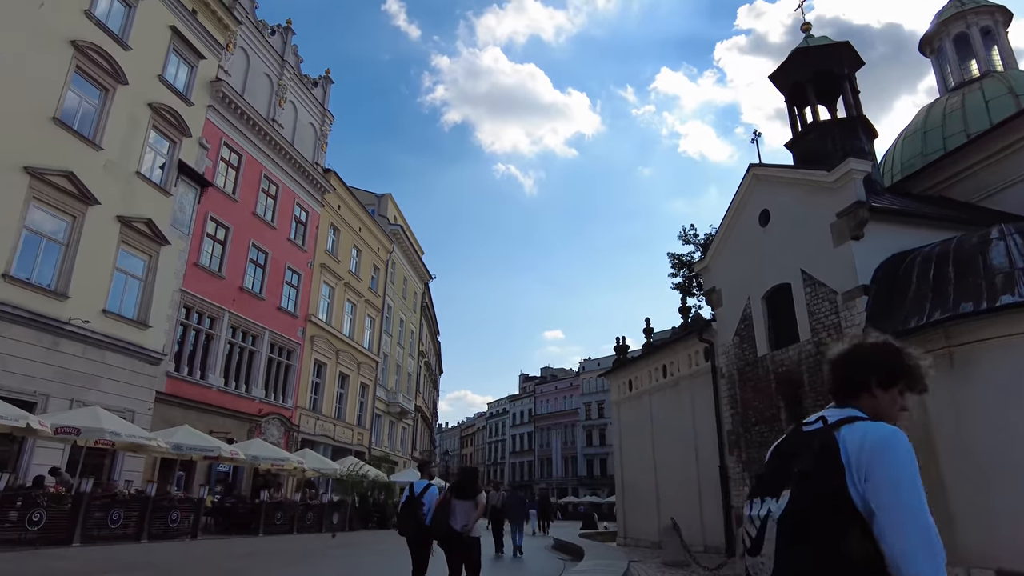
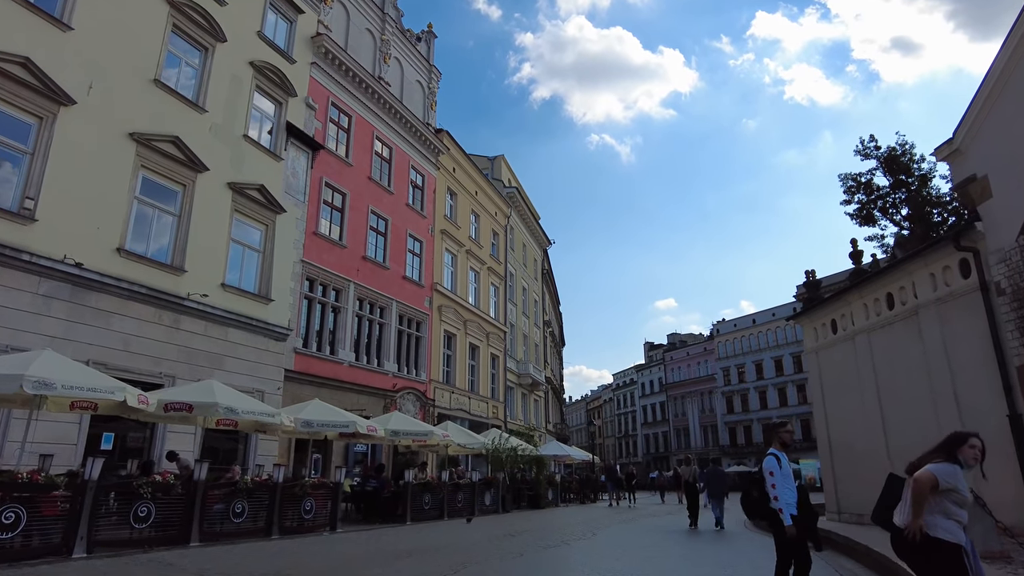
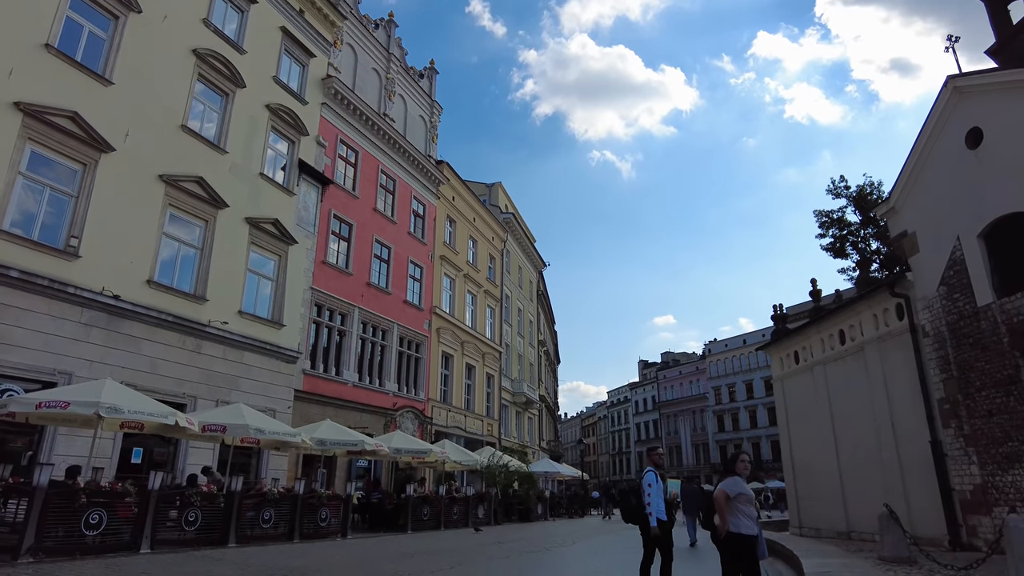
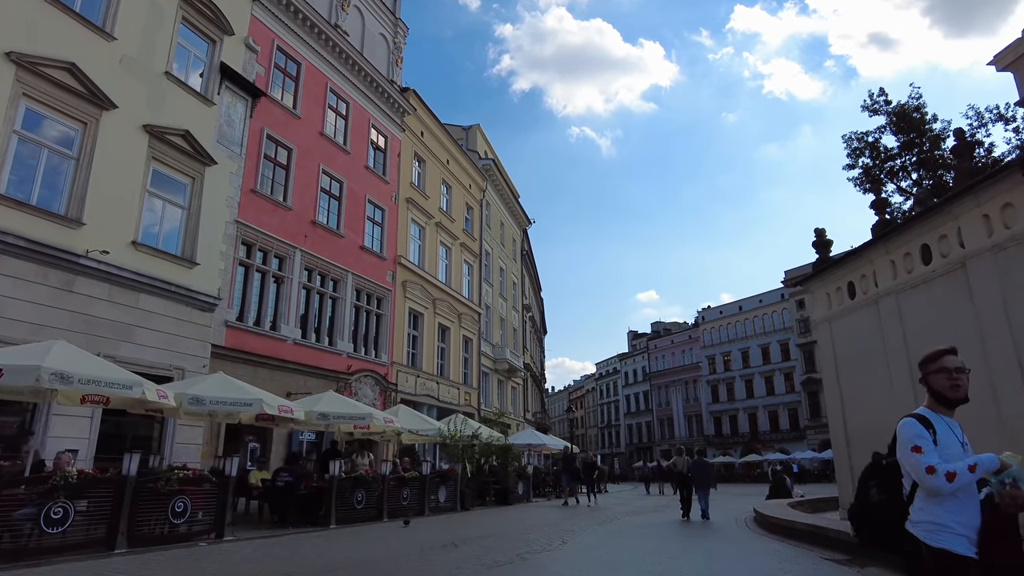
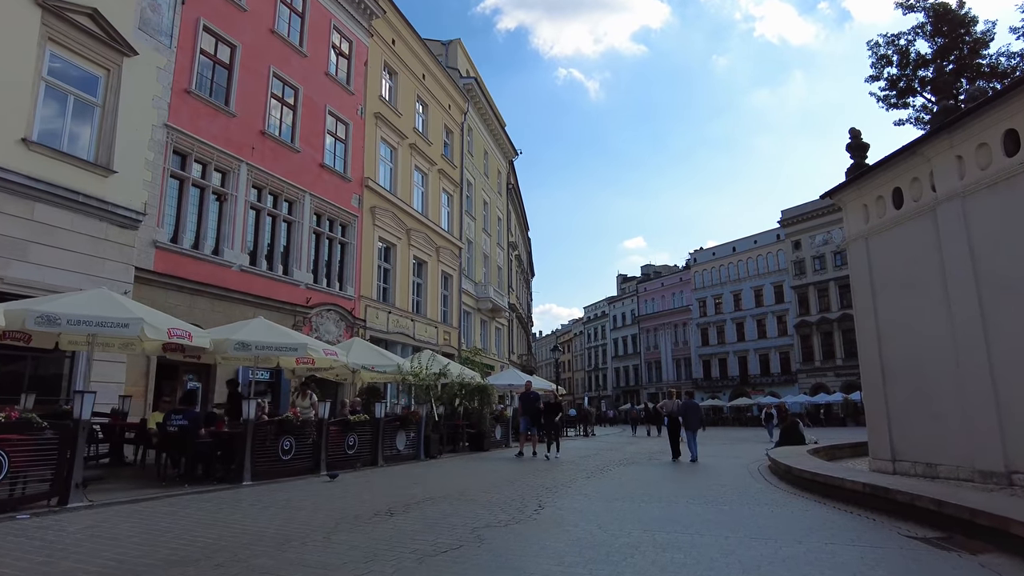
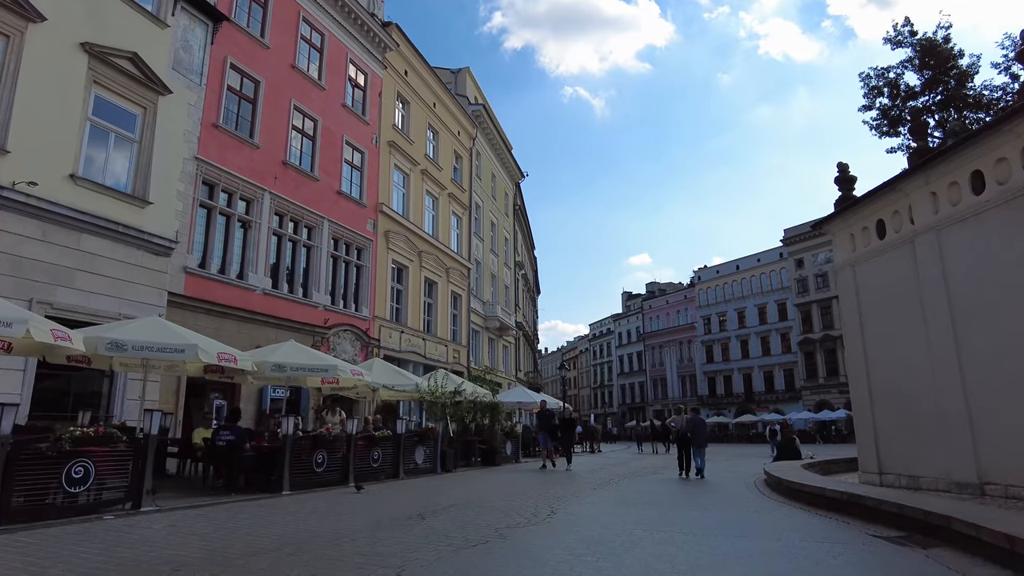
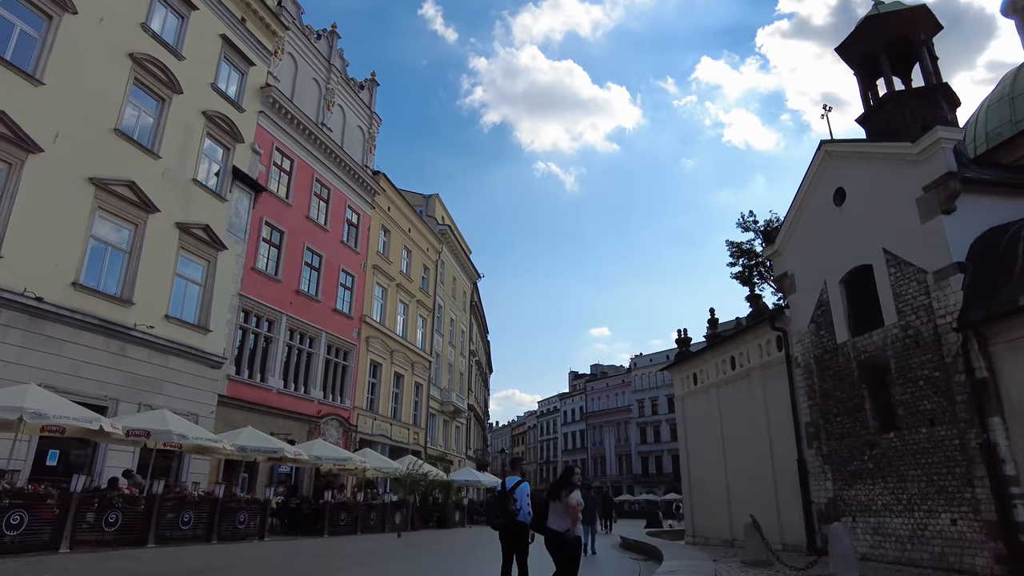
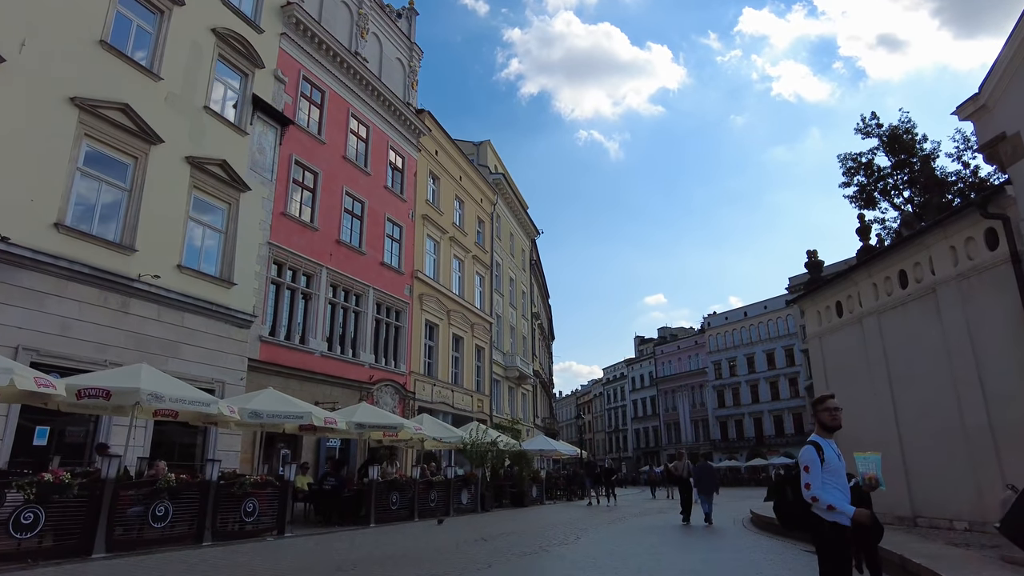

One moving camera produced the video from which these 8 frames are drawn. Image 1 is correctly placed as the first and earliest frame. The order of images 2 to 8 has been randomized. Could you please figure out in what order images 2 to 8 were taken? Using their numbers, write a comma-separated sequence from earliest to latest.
7, 3, 2, 8, 4, 6, 5
